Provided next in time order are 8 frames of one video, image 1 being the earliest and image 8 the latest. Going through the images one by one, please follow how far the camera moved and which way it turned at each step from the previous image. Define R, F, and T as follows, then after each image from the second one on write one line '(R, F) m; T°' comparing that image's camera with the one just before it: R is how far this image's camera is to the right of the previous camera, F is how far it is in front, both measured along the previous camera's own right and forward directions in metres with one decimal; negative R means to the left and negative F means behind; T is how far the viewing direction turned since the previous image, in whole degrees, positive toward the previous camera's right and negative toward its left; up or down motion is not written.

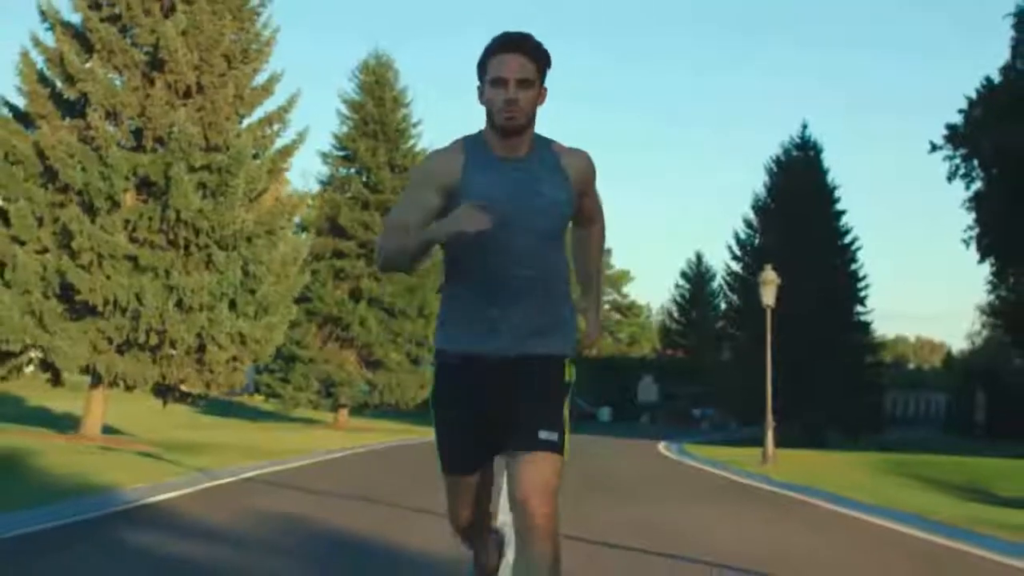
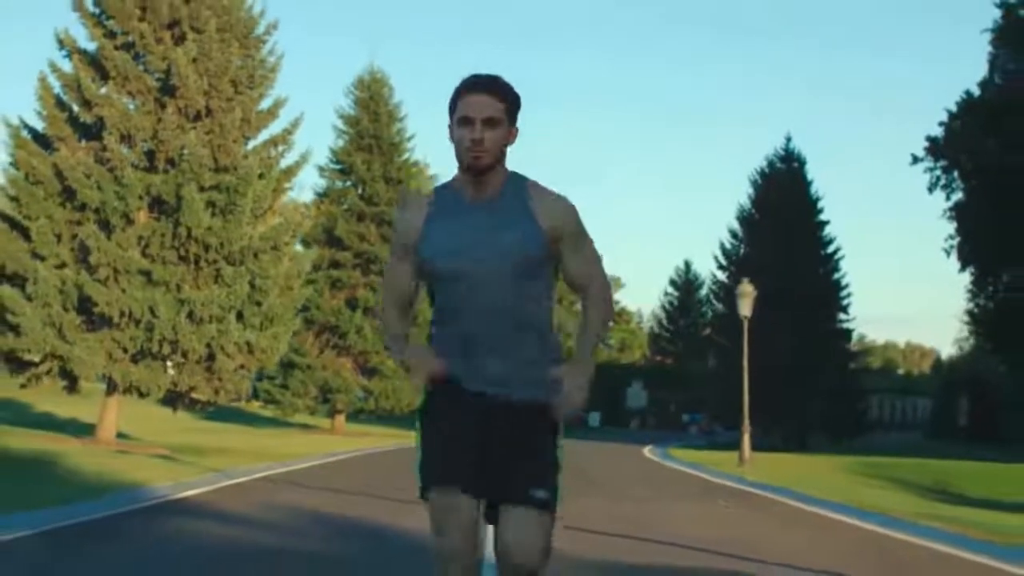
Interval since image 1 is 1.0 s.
(0.0, -1.8) m; 0°
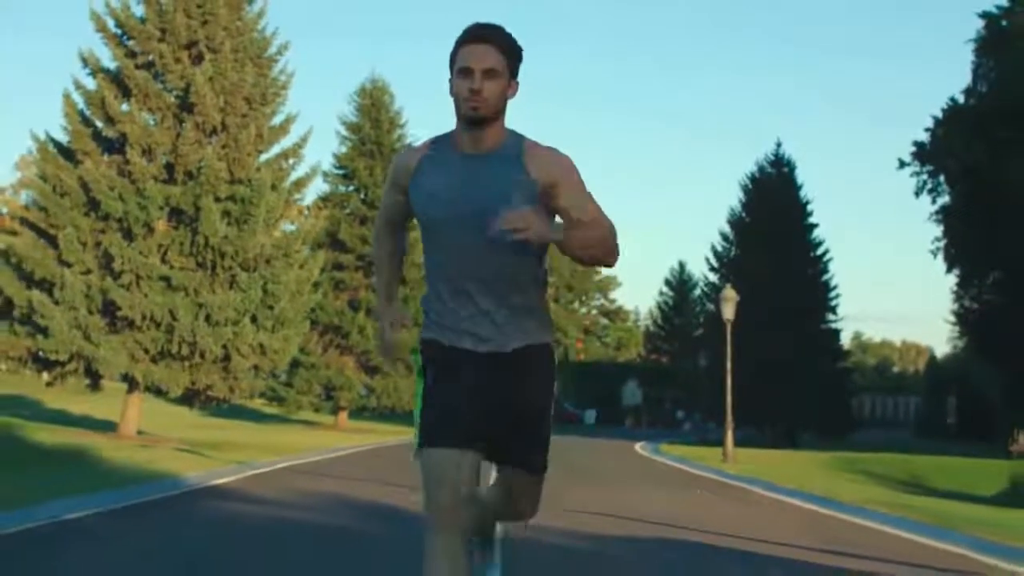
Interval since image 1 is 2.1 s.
(0.0, -2.0) m; 0°
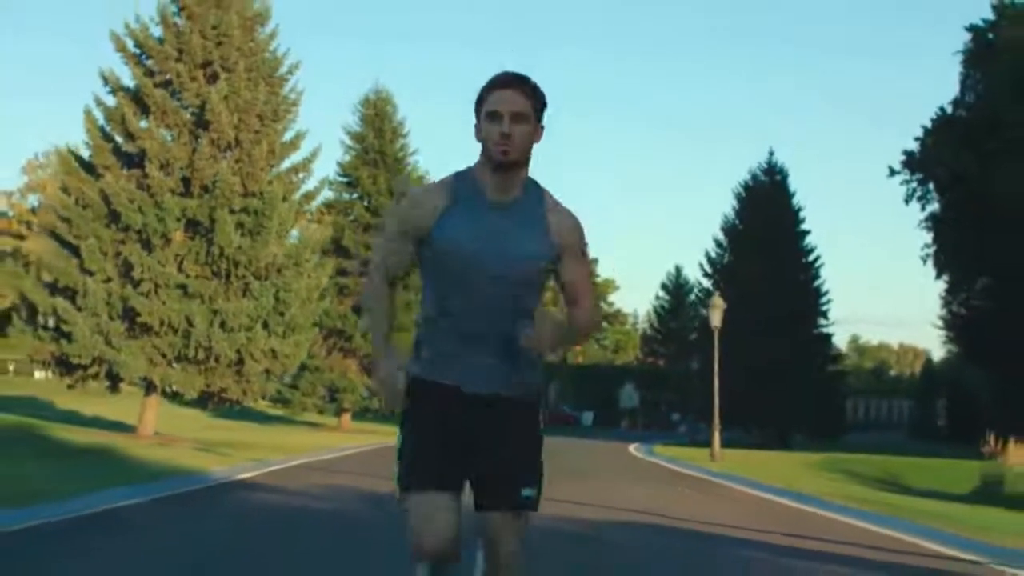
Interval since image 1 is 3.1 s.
(0.0, -1.8) m; 0°
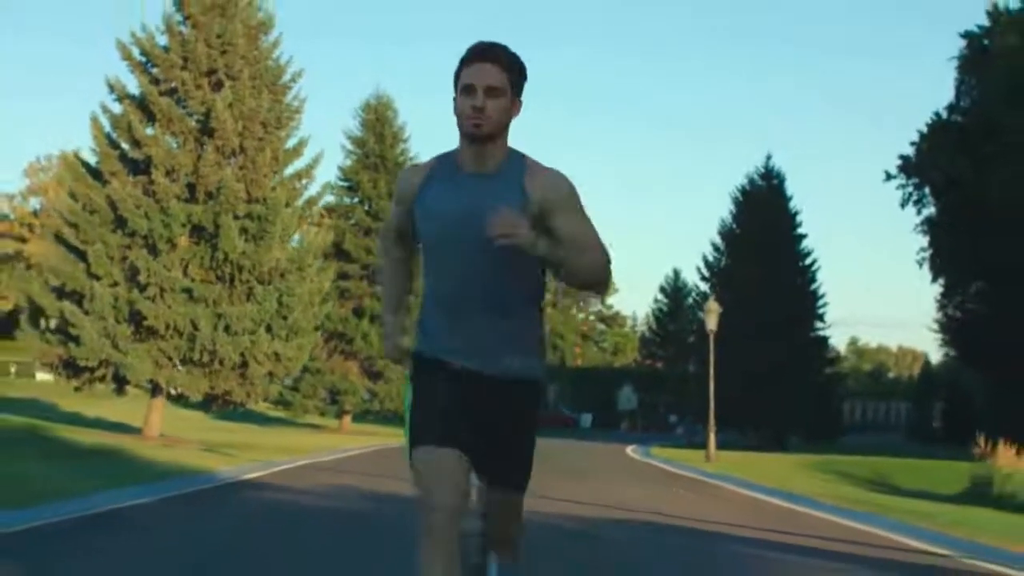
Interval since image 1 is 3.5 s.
(0.0, -0.6) m; 0°
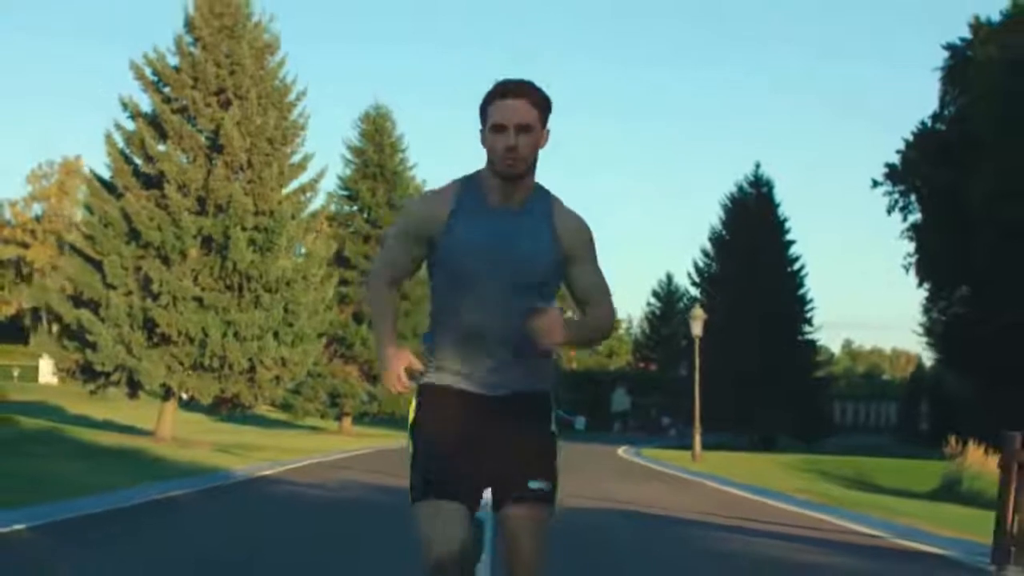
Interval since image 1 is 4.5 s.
(0.0, -1.8) m; 0°
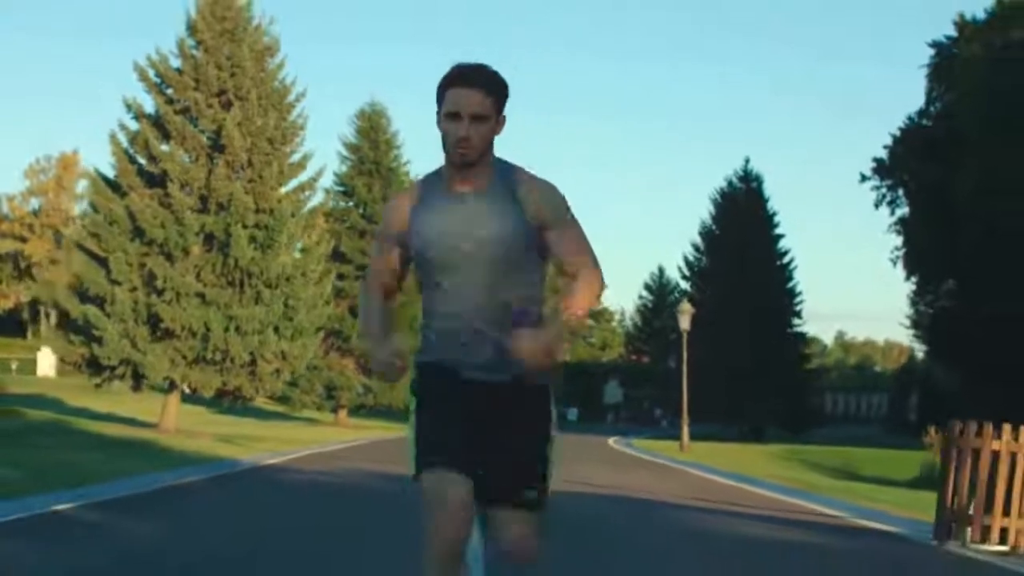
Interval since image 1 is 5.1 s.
(0.0, -1.1) m; 0°
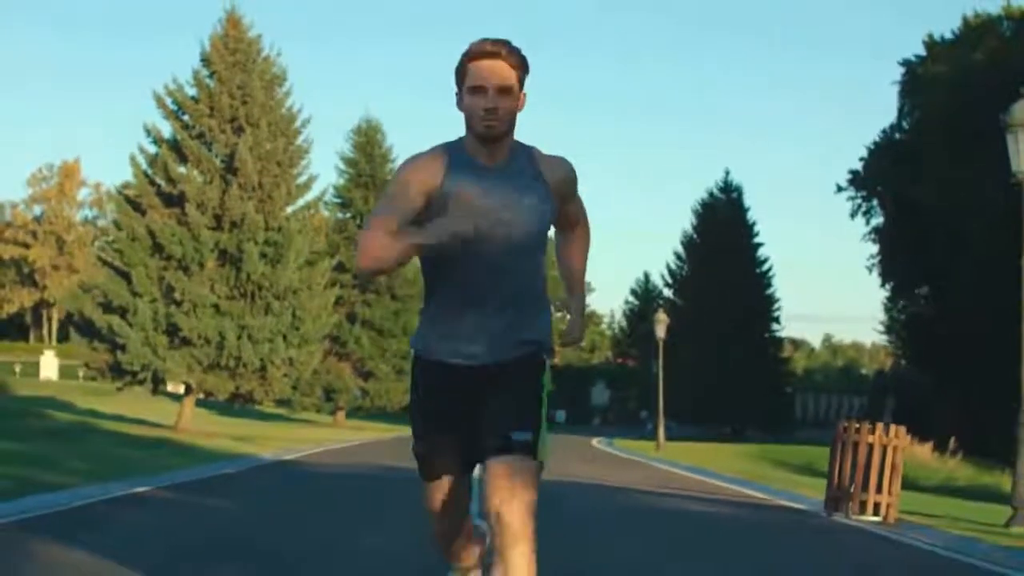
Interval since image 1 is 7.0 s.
(0.0, -3.3) m; 0°
